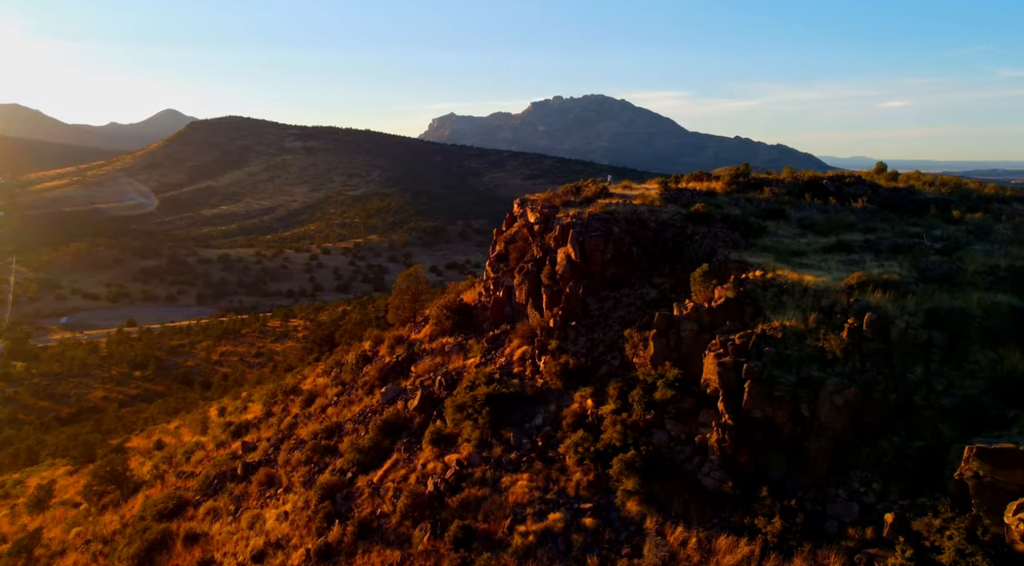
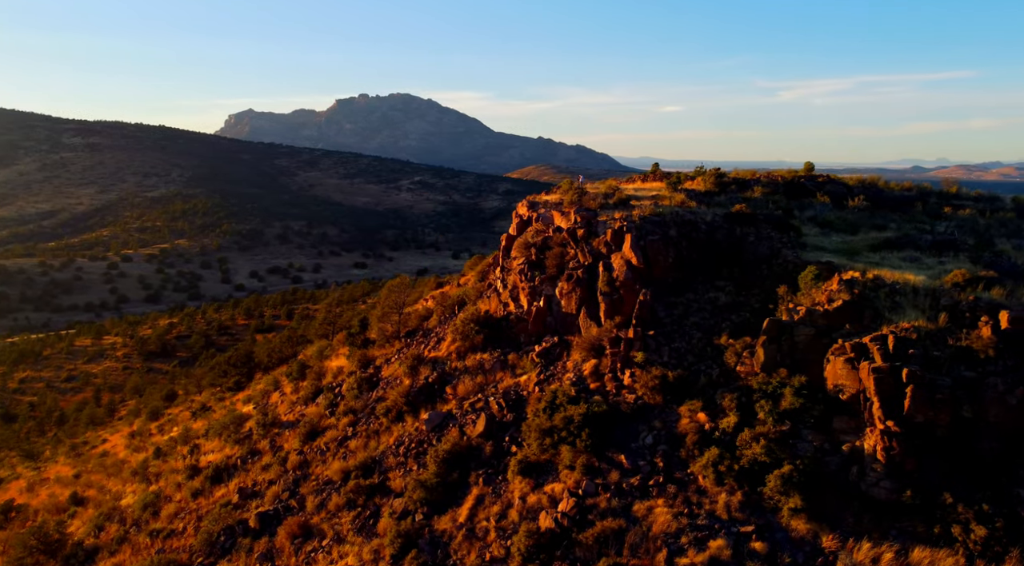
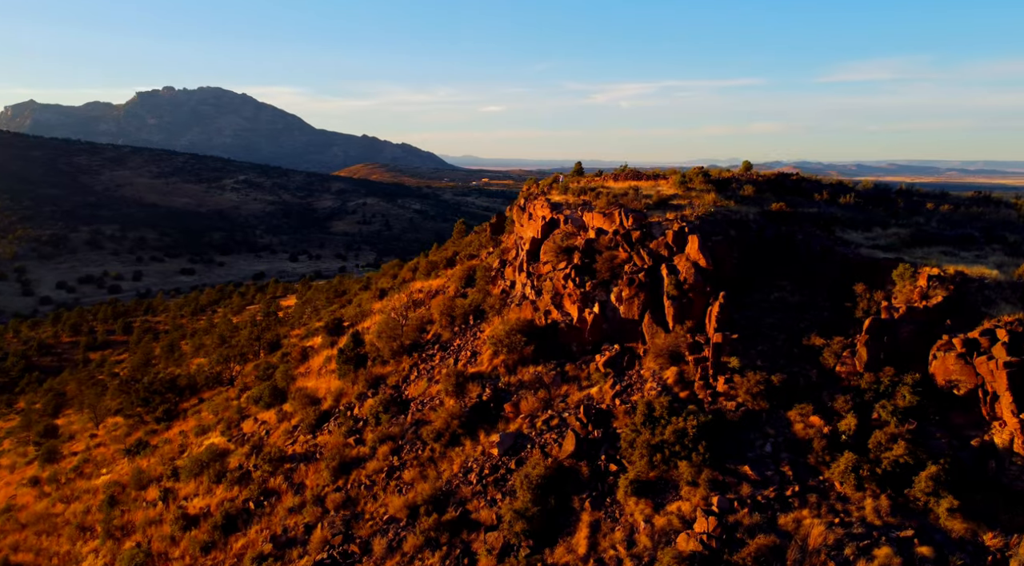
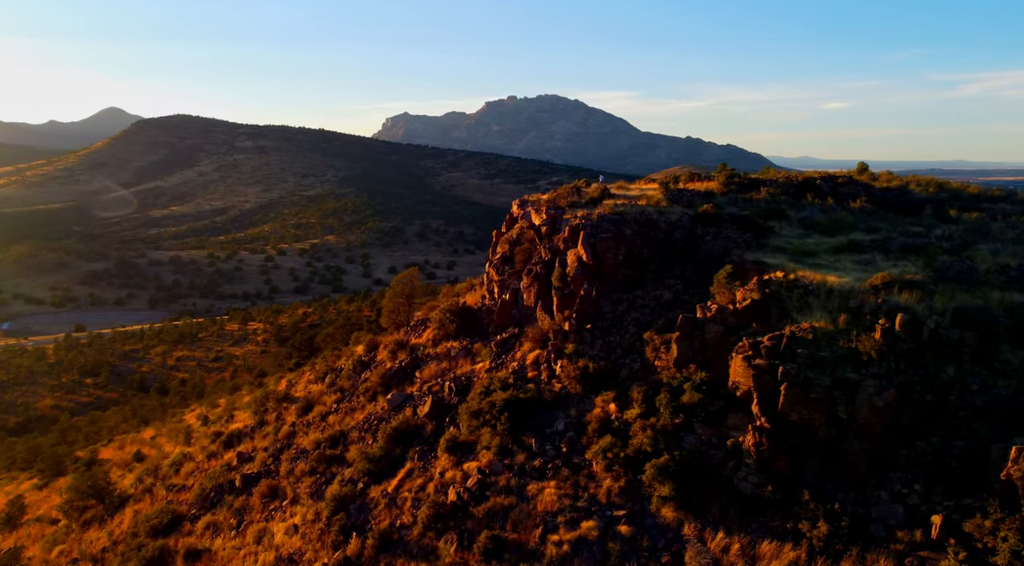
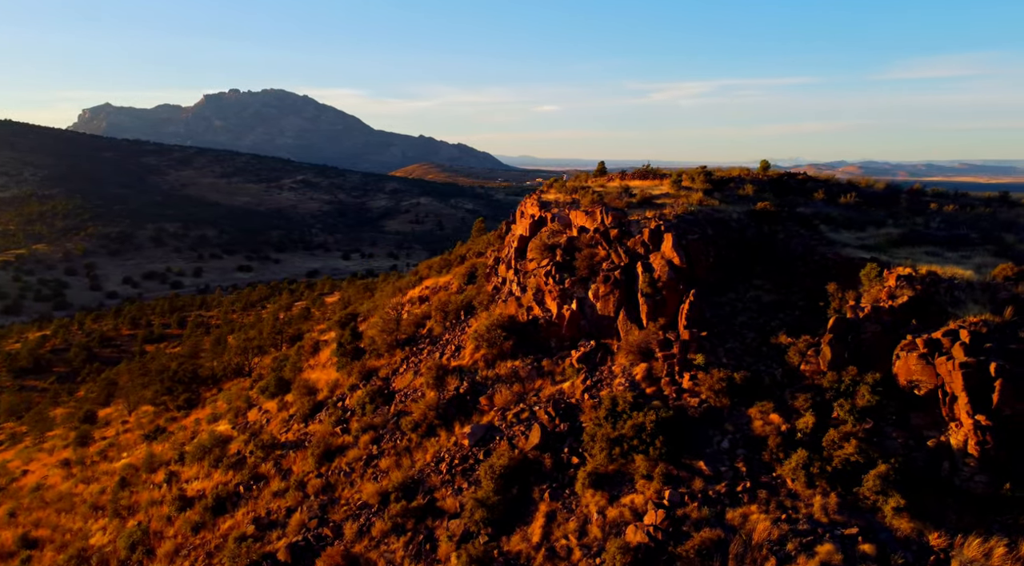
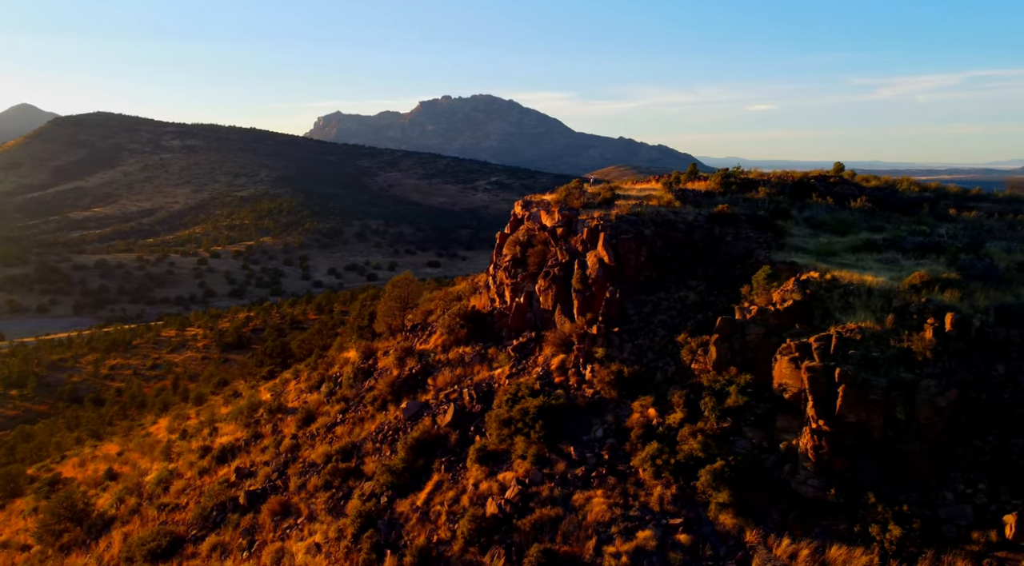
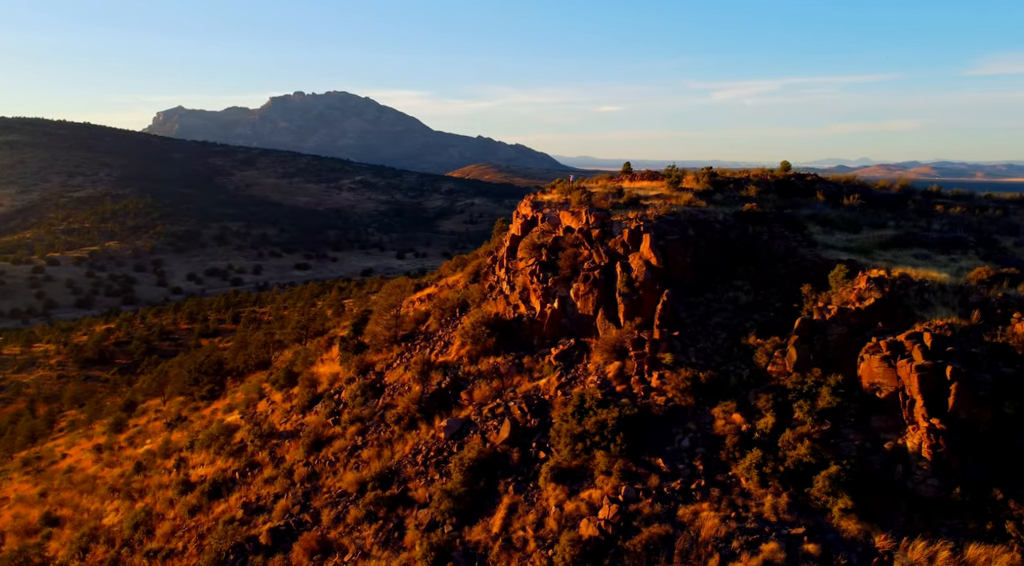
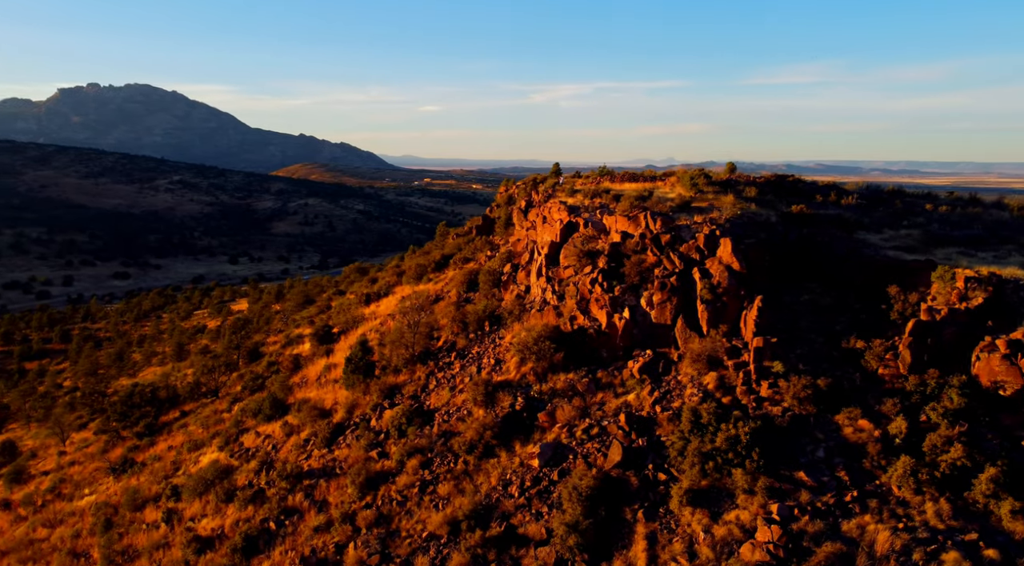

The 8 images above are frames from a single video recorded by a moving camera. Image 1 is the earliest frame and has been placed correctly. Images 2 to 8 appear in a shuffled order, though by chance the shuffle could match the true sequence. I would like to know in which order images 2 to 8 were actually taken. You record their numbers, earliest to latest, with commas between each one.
4, 6, 2, 7, 5, 3, 8
